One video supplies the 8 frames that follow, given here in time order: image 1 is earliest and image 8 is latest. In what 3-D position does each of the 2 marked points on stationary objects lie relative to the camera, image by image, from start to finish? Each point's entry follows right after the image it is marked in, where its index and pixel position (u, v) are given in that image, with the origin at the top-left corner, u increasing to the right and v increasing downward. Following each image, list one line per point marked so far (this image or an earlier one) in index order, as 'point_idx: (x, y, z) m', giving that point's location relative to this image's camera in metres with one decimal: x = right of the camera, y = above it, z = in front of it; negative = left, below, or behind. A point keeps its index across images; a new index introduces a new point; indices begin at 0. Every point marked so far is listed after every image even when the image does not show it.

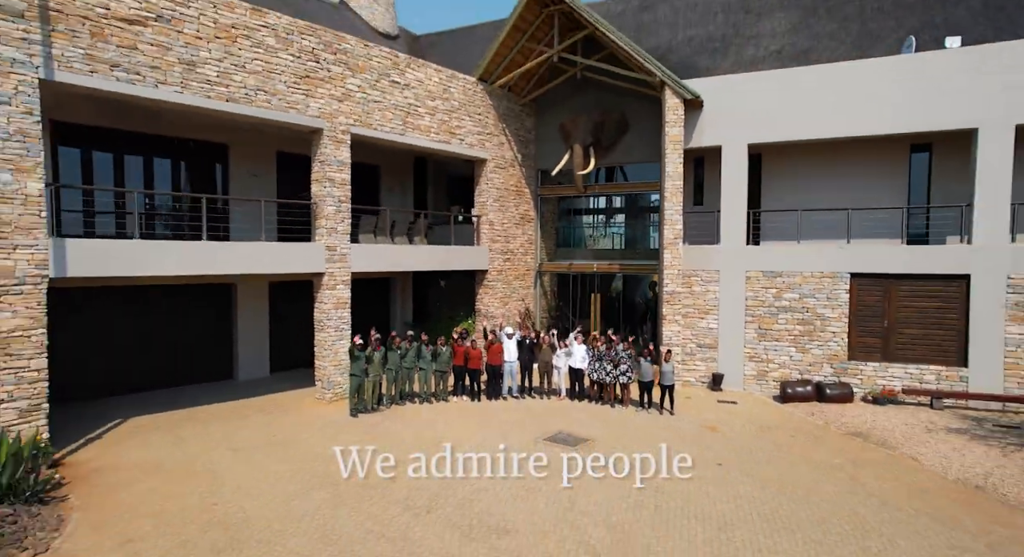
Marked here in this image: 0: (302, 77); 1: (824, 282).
0: (-4.2, +4.1, +12.9) m
1: (+7.0, 0.0, +14.0) m
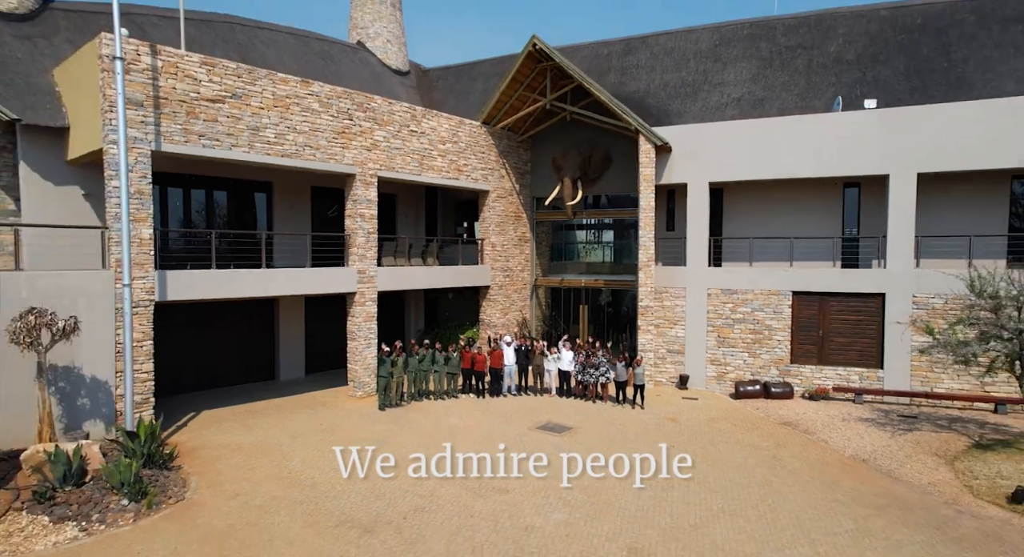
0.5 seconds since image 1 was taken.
0: (-4.2, +3.6, +15.9) m
1: (+6.9, -0.5, +16.9) m
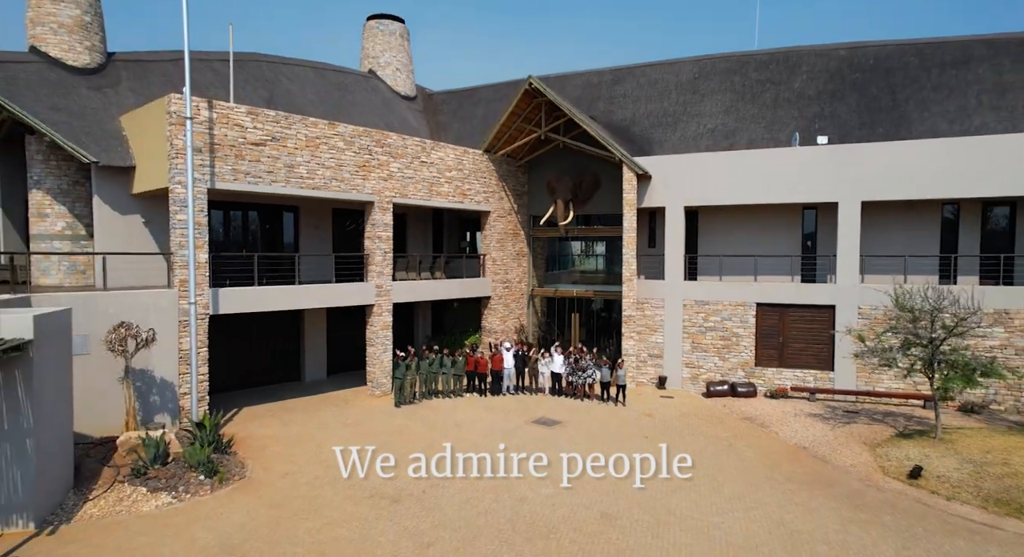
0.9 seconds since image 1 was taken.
0: (-4.3, +3.2, +18.3) m
1: (+6.9, -0.9, +19.4) m
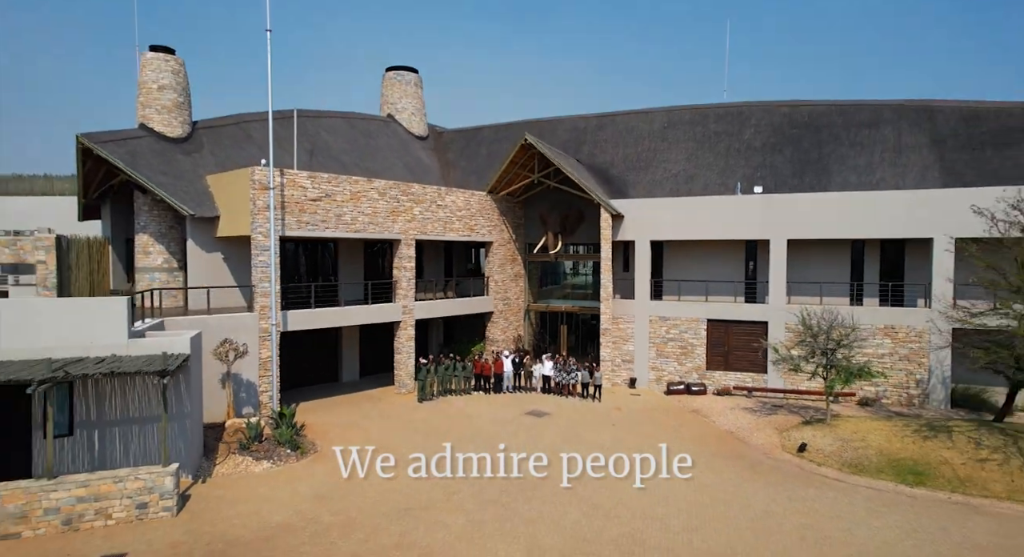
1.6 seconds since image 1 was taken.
0: (-4.3, +2.4, +23.1) m
1: (+6.8, -1.7, +24.1) m
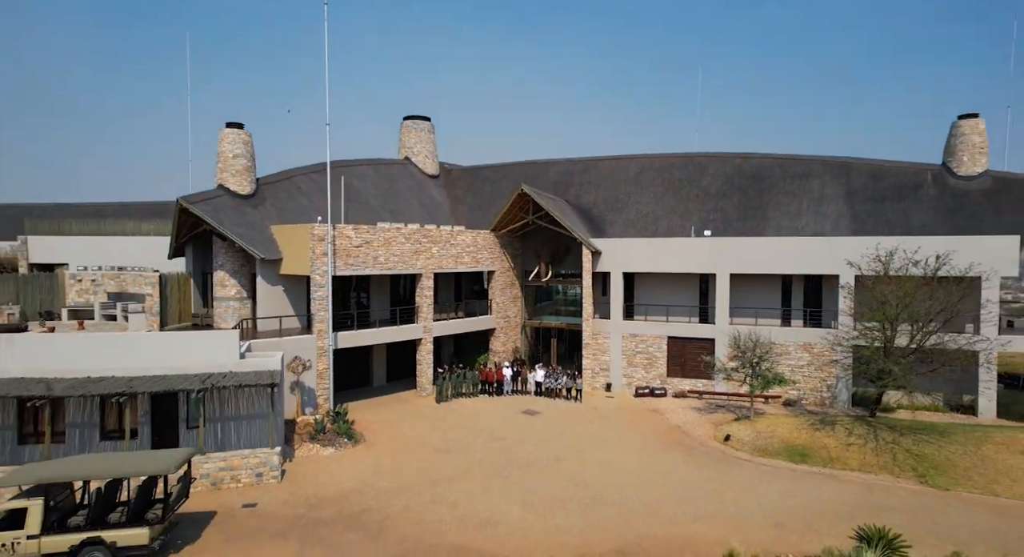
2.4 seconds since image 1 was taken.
0: (-4.4, +1.2, +28.9) m
1: (+6.8, -2.9, +30.0) m
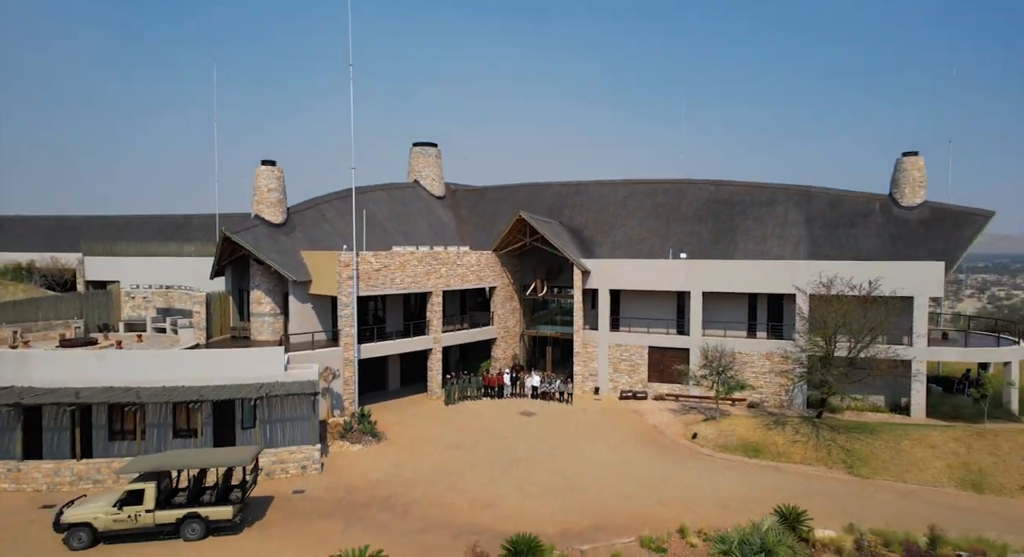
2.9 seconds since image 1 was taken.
0: (-4.5, +0.3, +33.0) m
1: (+6.7, -3.8, +34.1) m
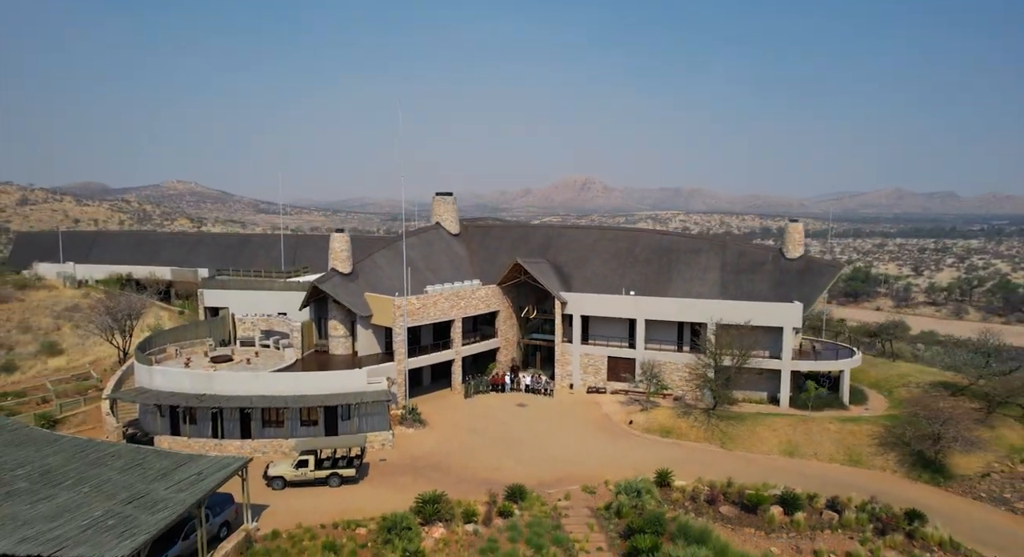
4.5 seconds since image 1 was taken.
0: (-4.5, -2.0, +46.8) m
1: (+6.7, -5.9, +48.1) m
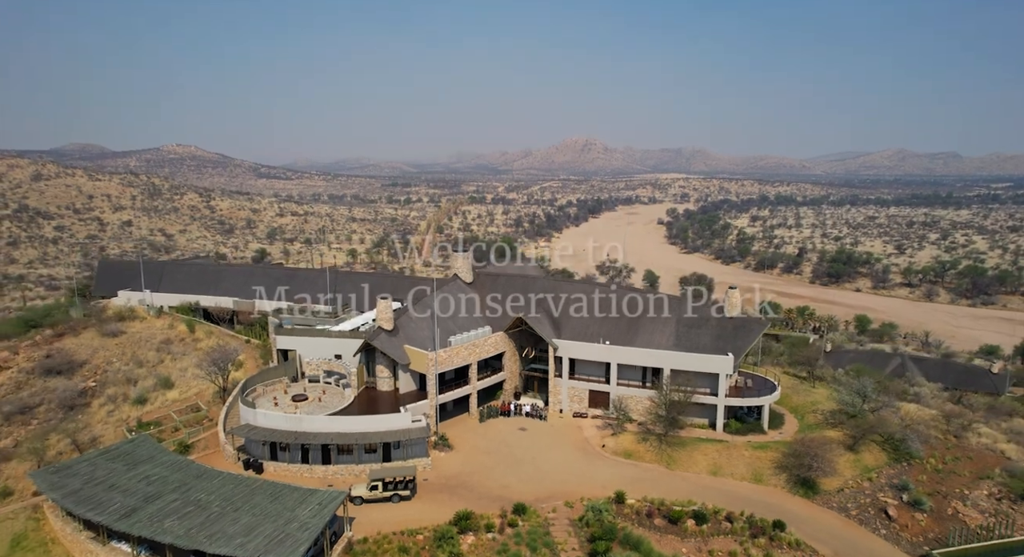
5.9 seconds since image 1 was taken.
0: (-4.2, -7.0, +61.2) m
1: (+7.0, -10.9, +62.8) m
